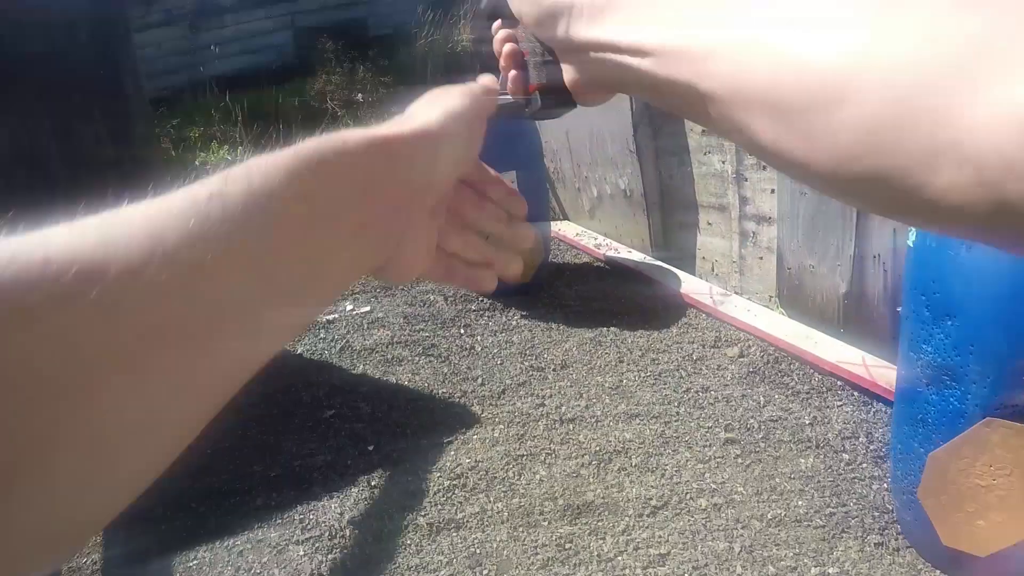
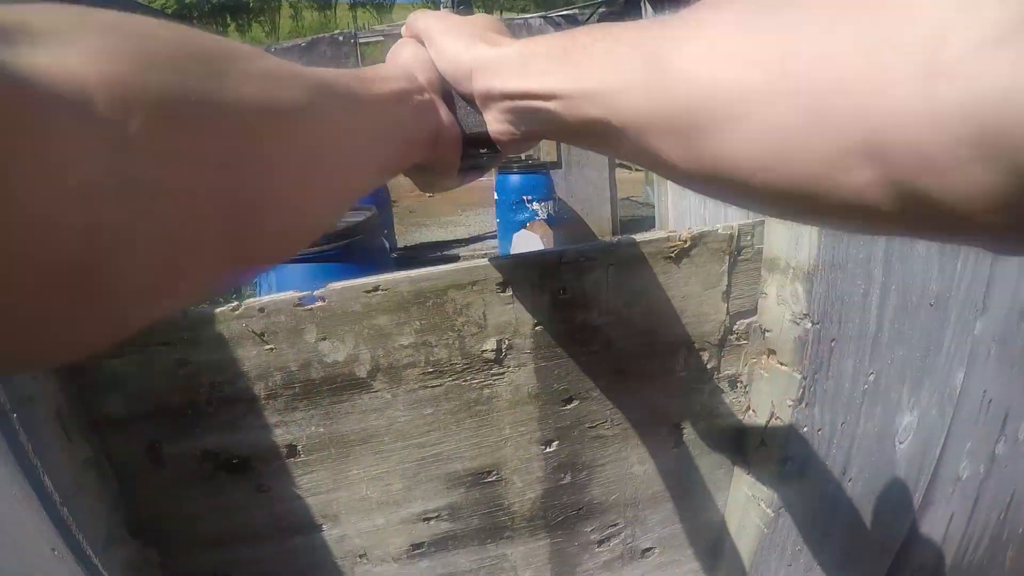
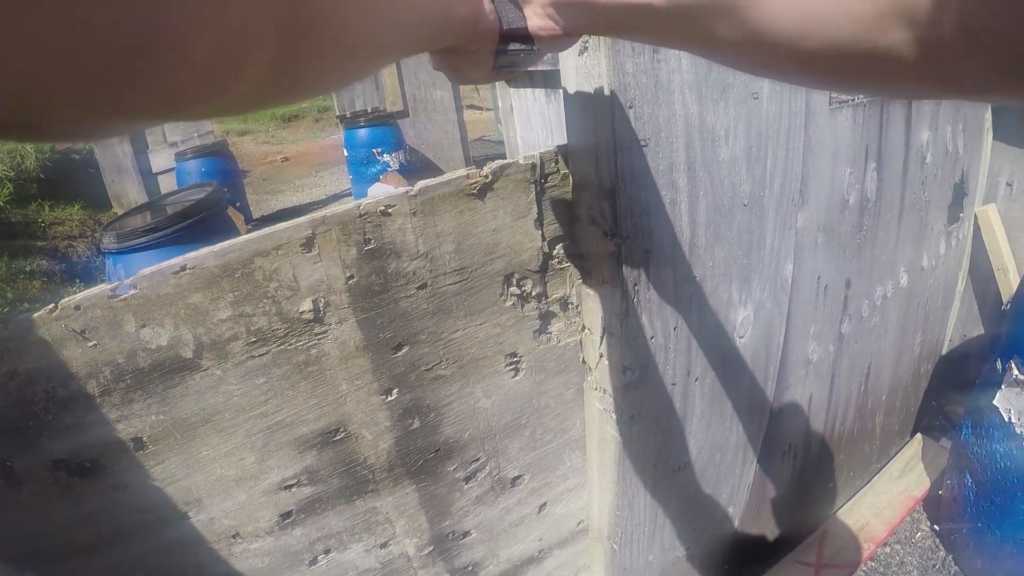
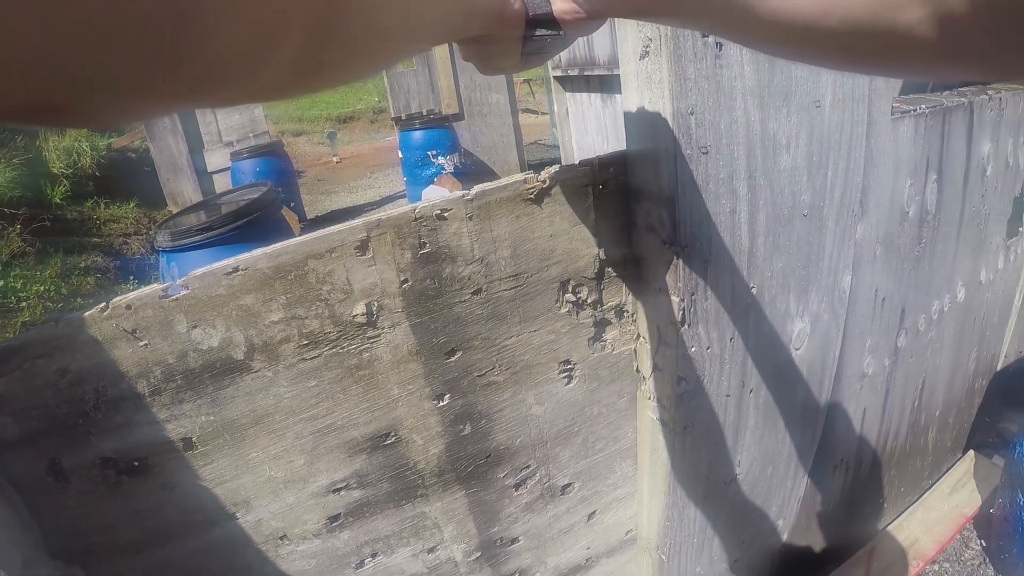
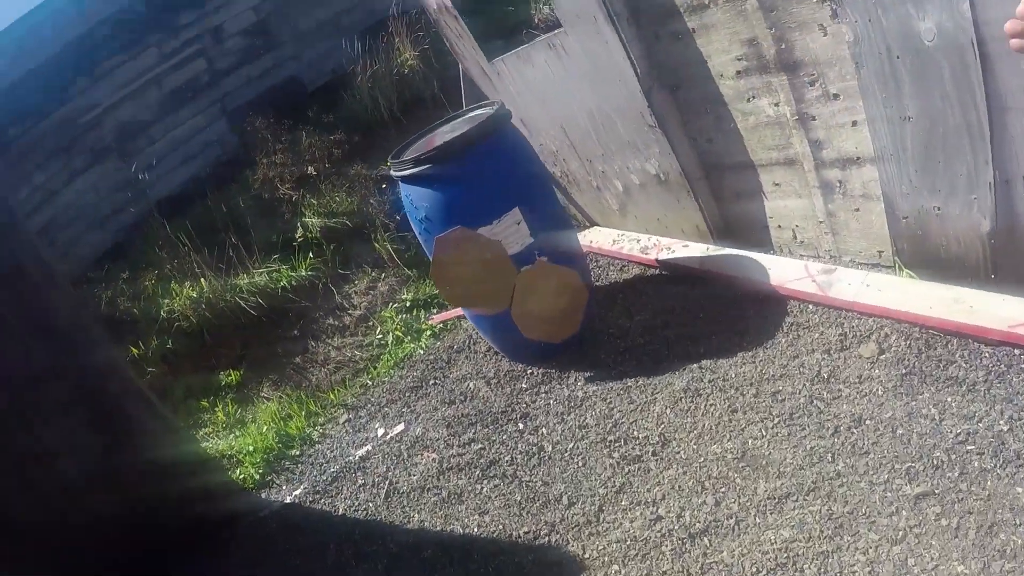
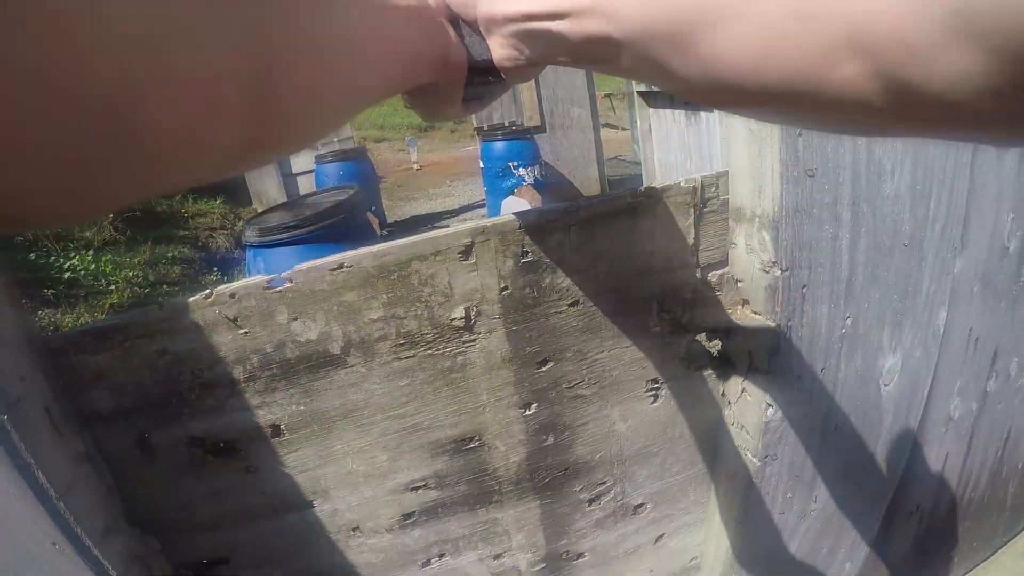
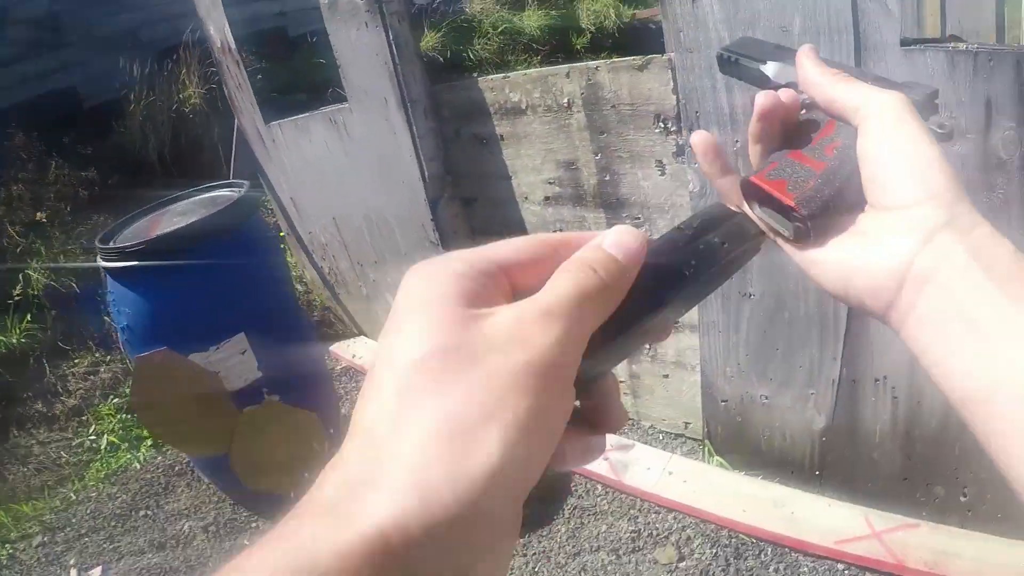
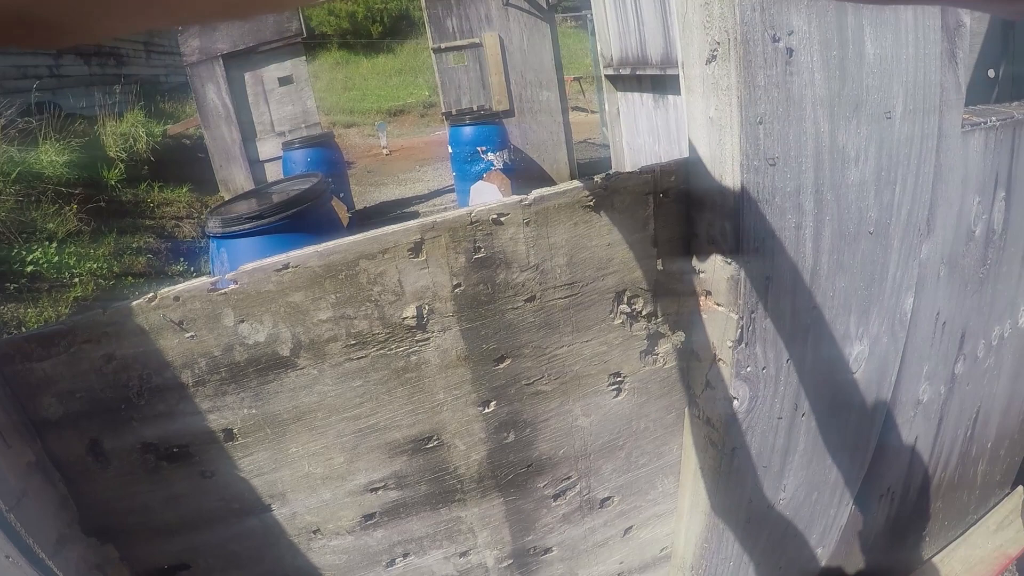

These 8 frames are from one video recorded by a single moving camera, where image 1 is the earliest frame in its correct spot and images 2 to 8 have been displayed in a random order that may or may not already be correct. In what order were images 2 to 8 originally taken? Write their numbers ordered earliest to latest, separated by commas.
5, 7, 2, 6, 8, 4, 3
